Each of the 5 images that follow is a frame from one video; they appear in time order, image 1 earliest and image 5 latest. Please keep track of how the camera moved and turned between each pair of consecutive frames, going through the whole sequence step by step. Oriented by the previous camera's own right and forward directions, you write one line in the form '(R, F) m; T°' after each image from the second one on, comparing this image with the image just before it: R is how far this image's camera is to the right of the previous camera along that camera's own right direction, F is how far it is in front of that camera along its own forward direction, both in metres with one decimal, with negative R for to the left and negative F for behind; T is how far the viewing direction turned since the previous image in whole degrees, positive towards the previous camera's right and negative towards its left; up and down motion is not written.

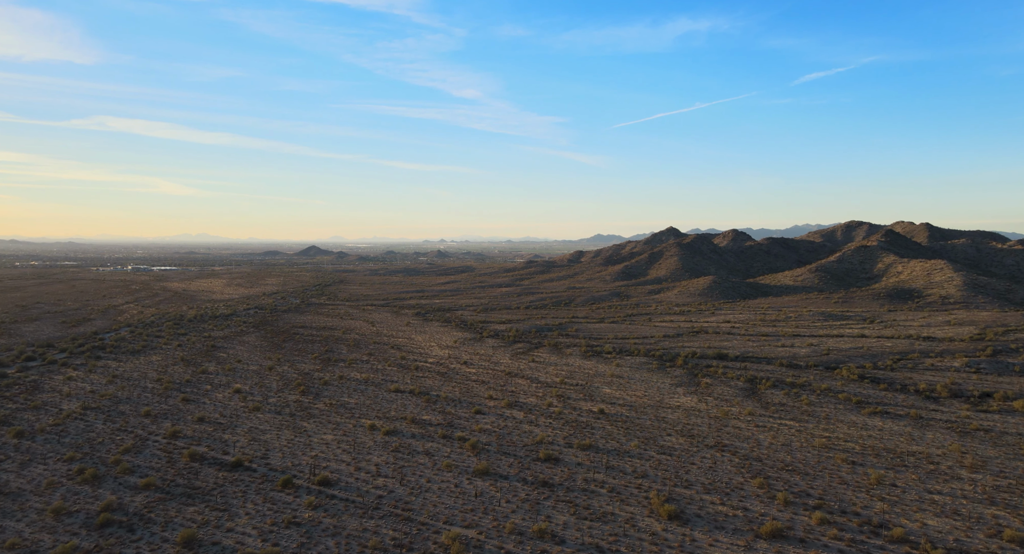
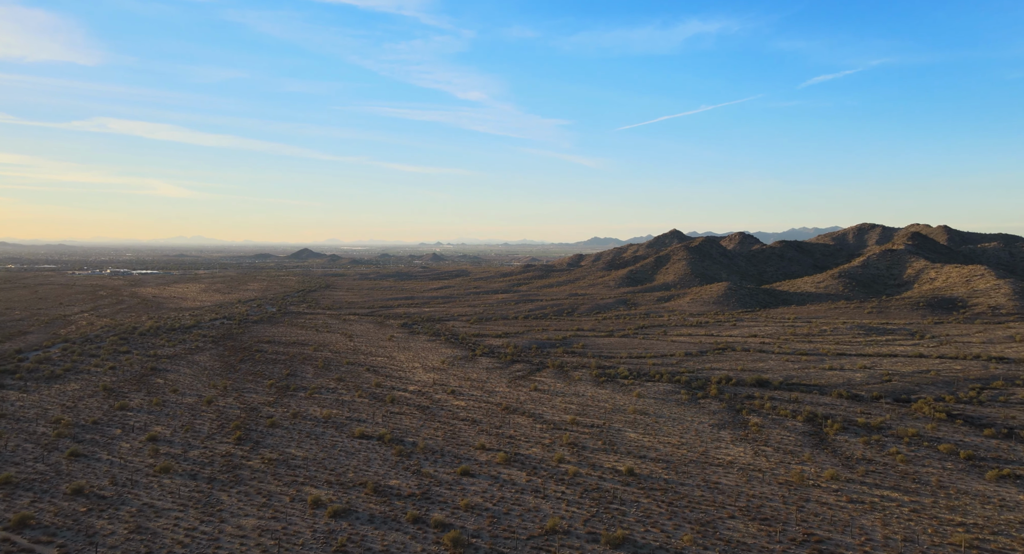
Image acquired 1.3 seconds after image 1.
(-0.1, +7.4) m; 0°
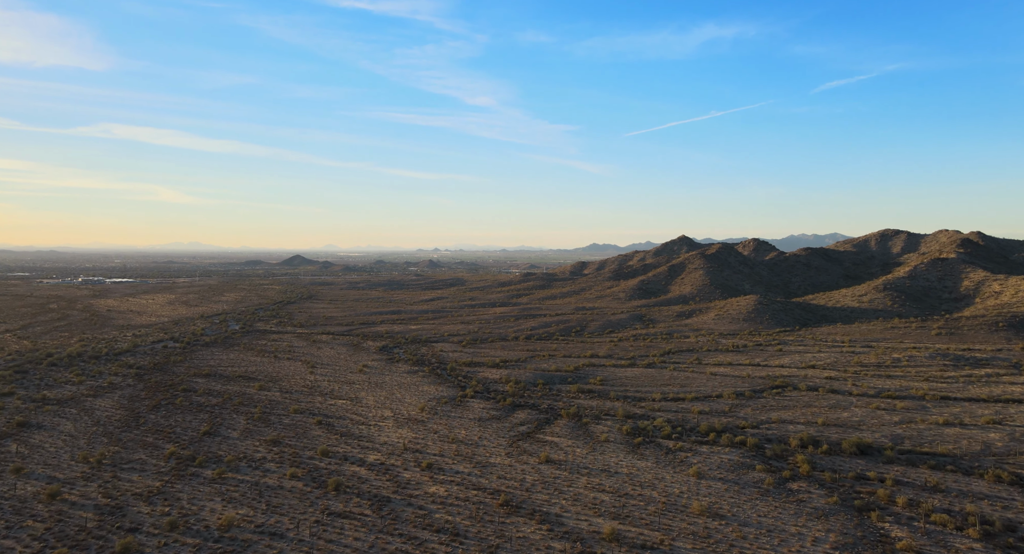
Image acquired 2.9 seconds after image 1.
(-0.1, +10.4) m; 0°
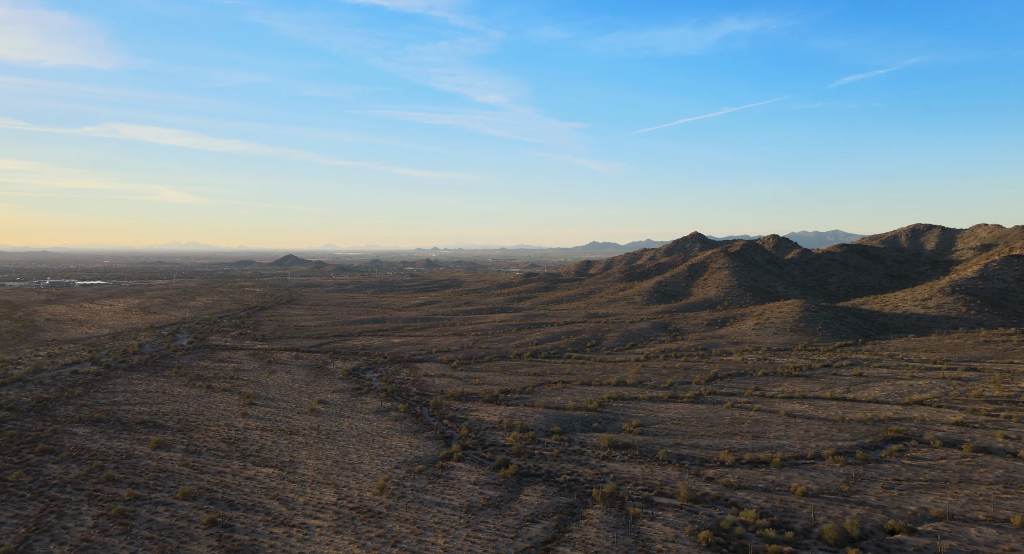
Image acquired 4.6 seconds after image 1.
(-0.2, +11.2) m; 0°
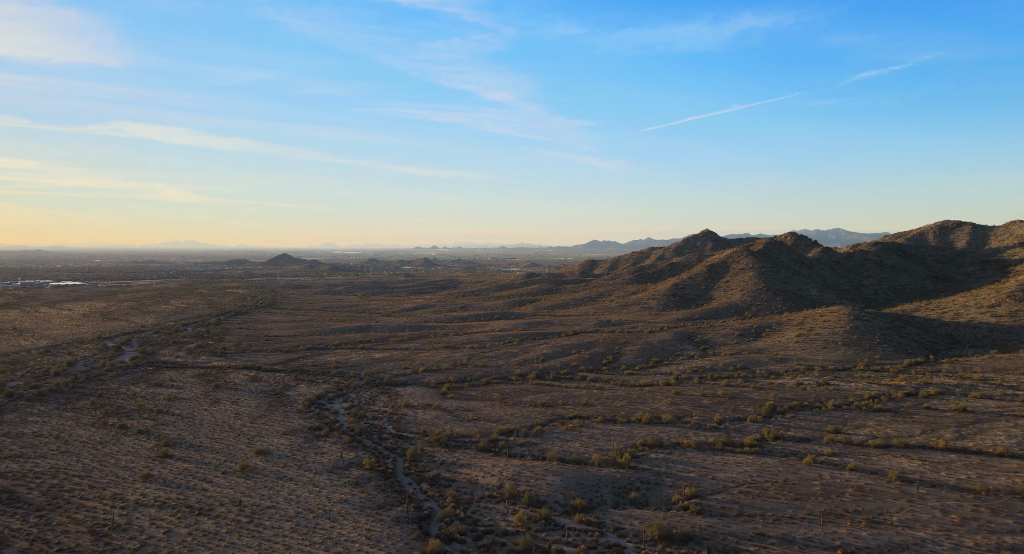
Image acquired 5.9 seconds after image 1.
(-0.1, +8.7) m; 0°
